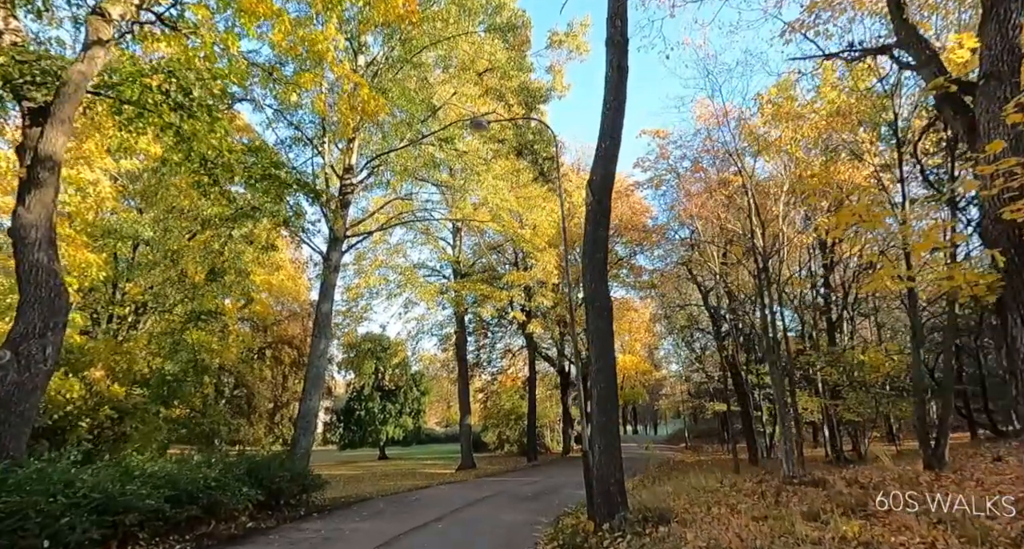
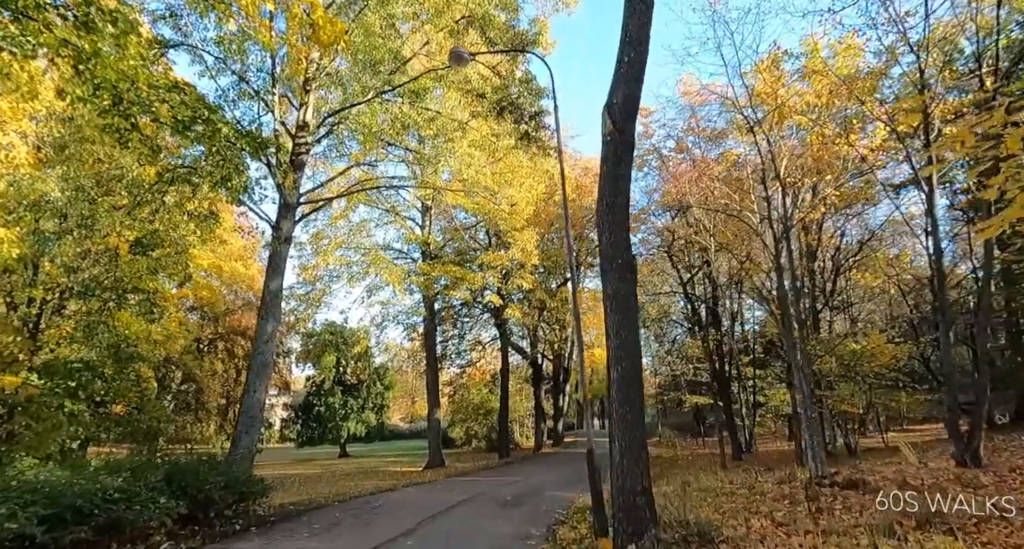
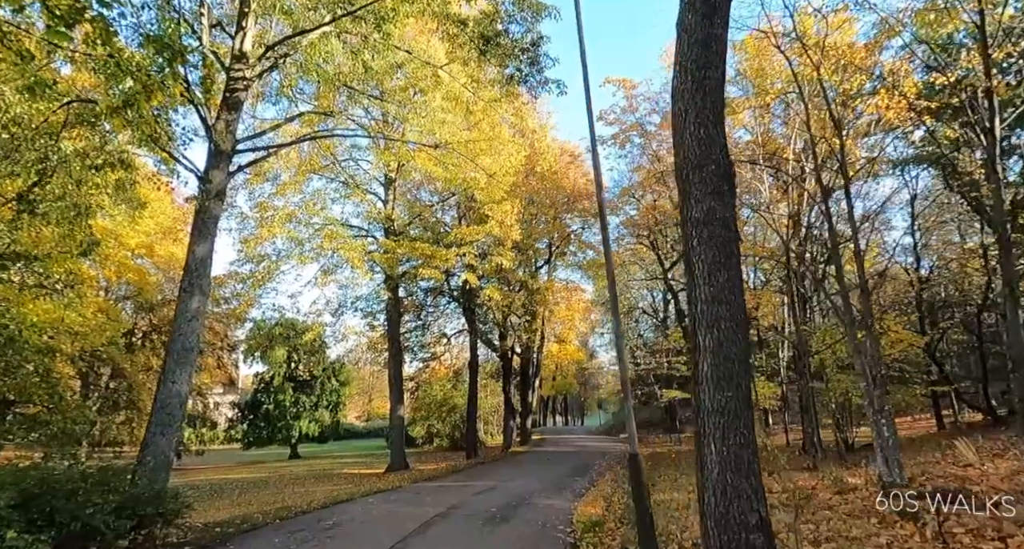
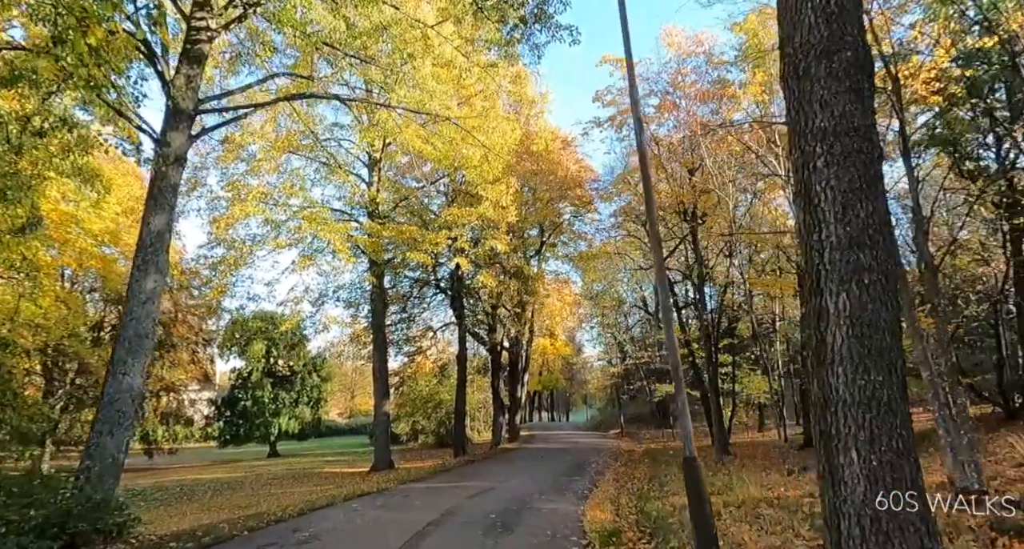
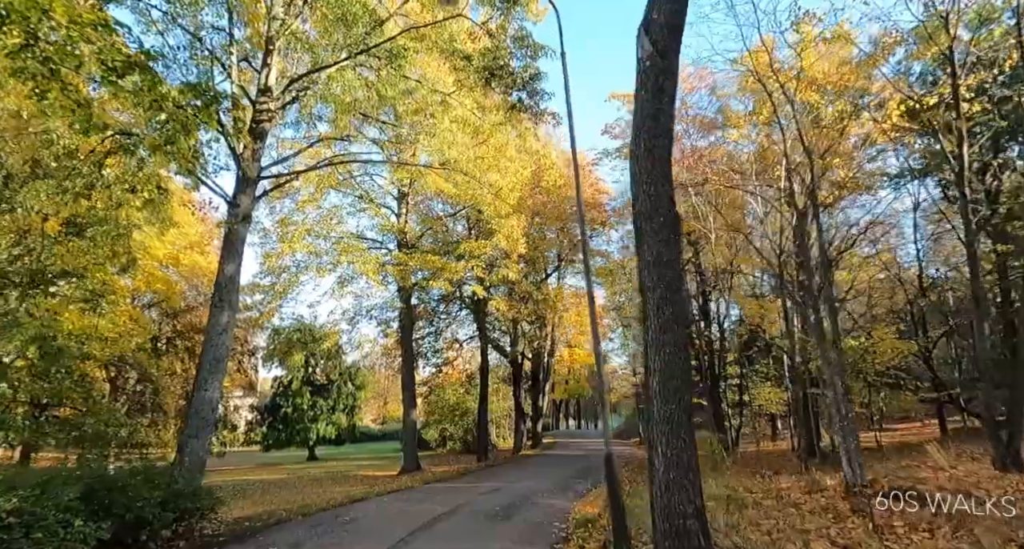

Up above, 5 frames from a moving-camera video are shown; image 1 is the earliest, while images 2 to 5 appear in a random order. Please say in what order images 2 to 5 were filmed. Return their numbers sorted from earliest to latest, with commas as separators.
2, 5, 3, 4
